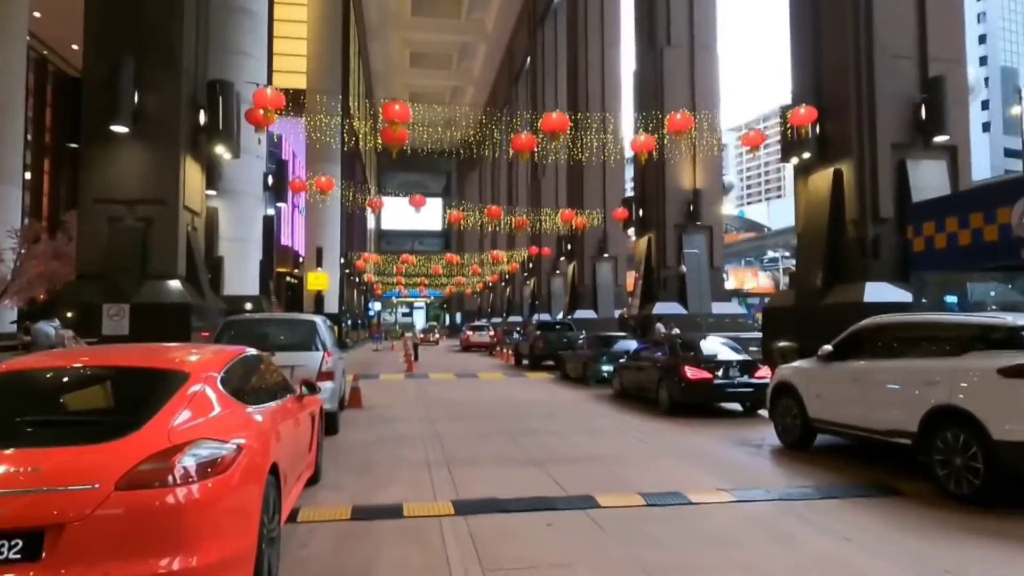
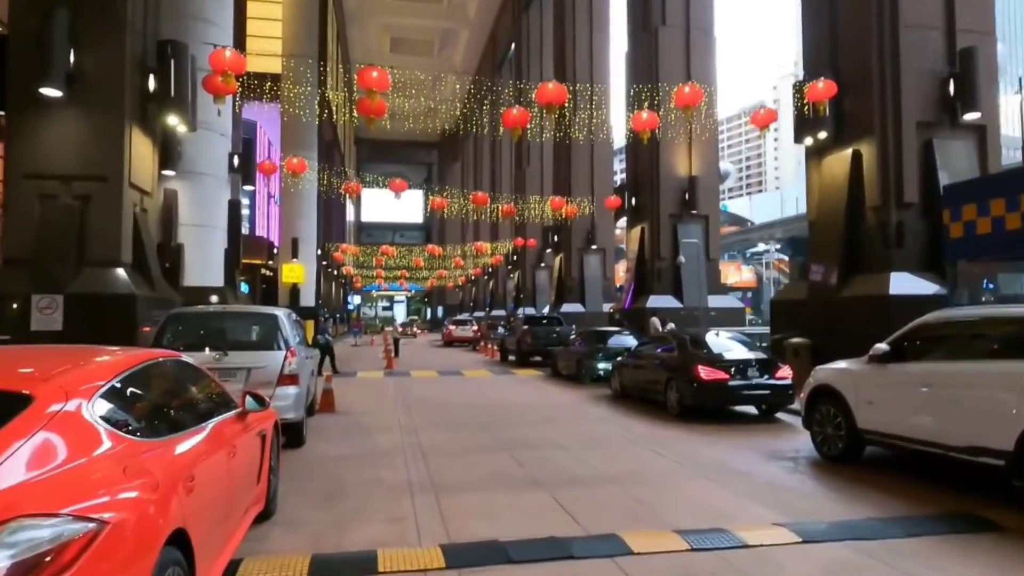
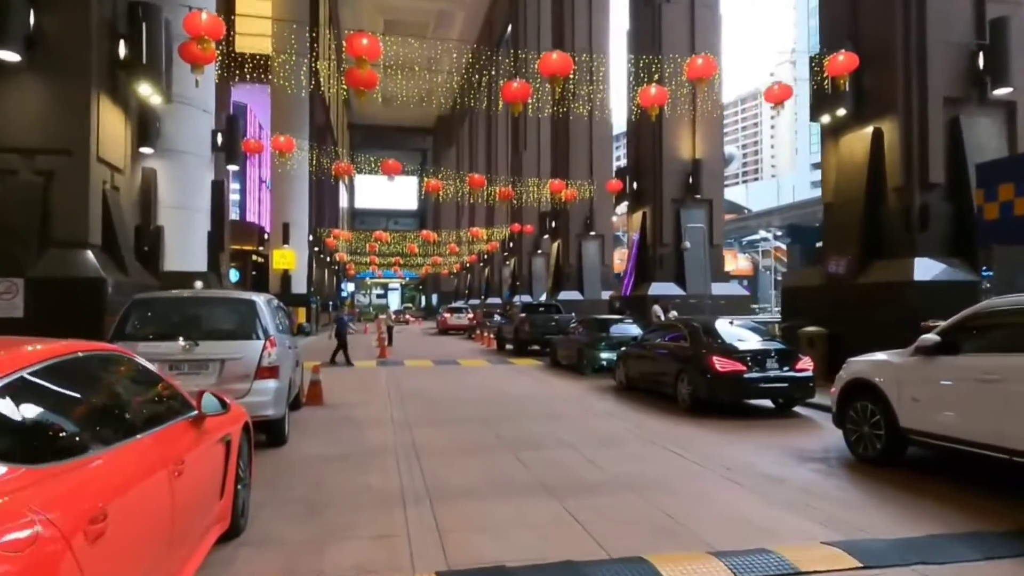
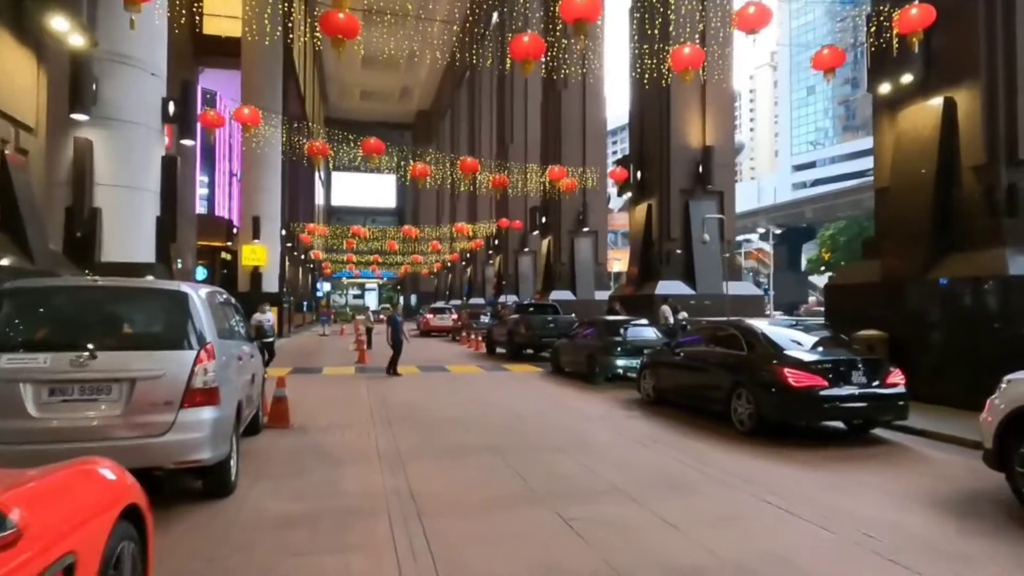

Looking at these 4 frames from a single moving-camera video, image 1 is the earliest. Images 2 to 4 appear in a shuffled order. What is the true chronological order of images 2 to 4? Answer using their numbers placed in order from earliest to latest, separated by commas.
2, 3, 4
